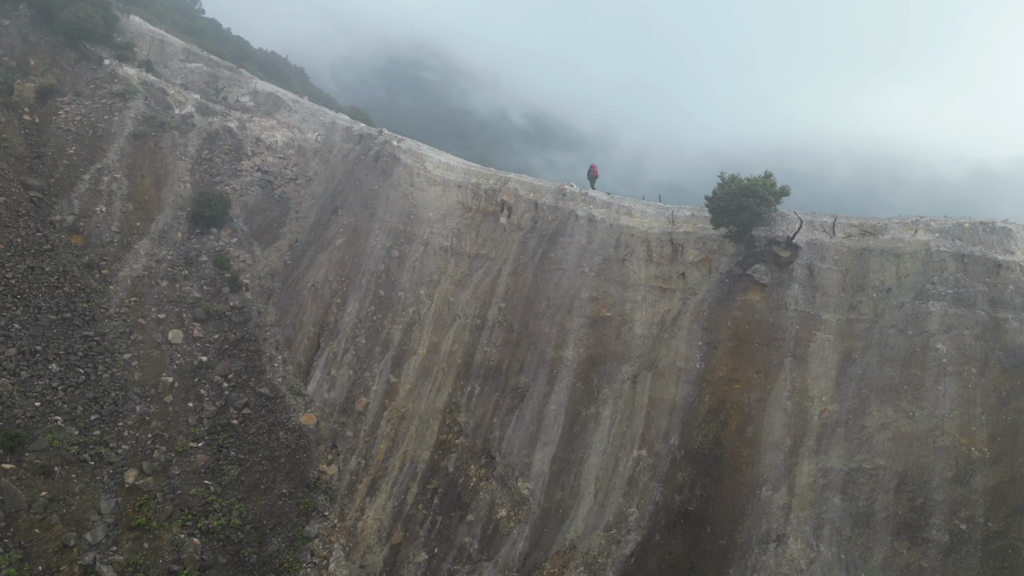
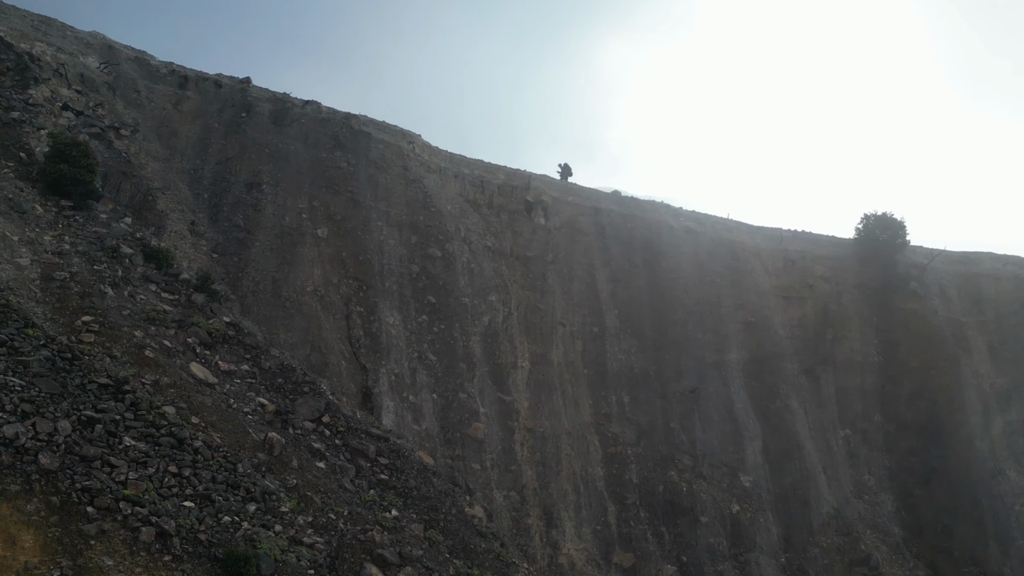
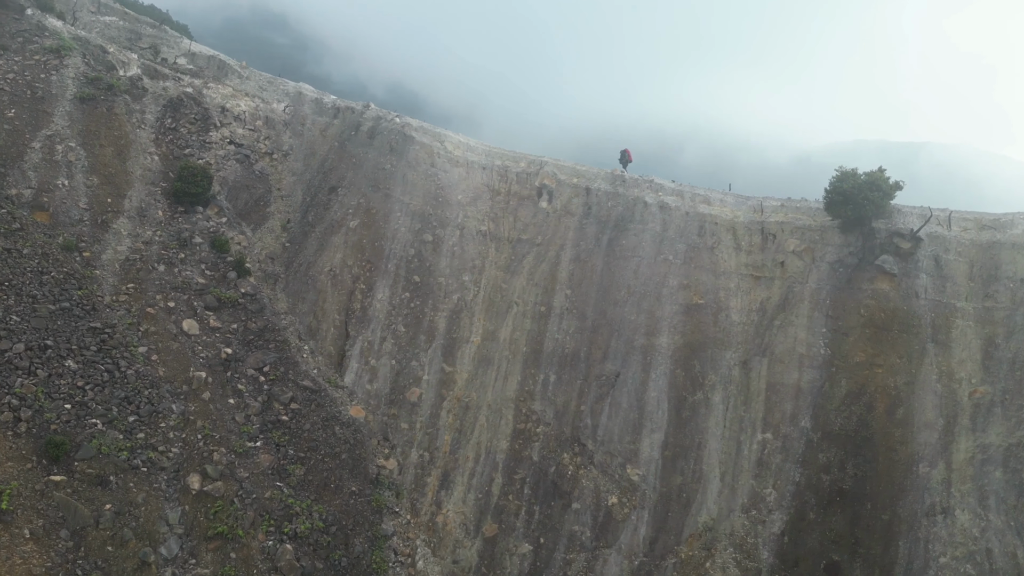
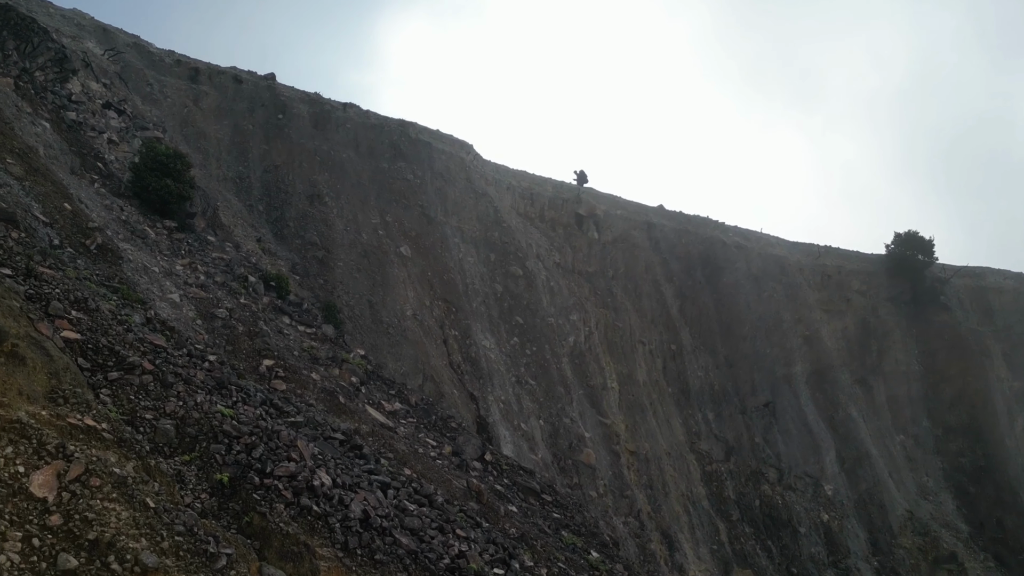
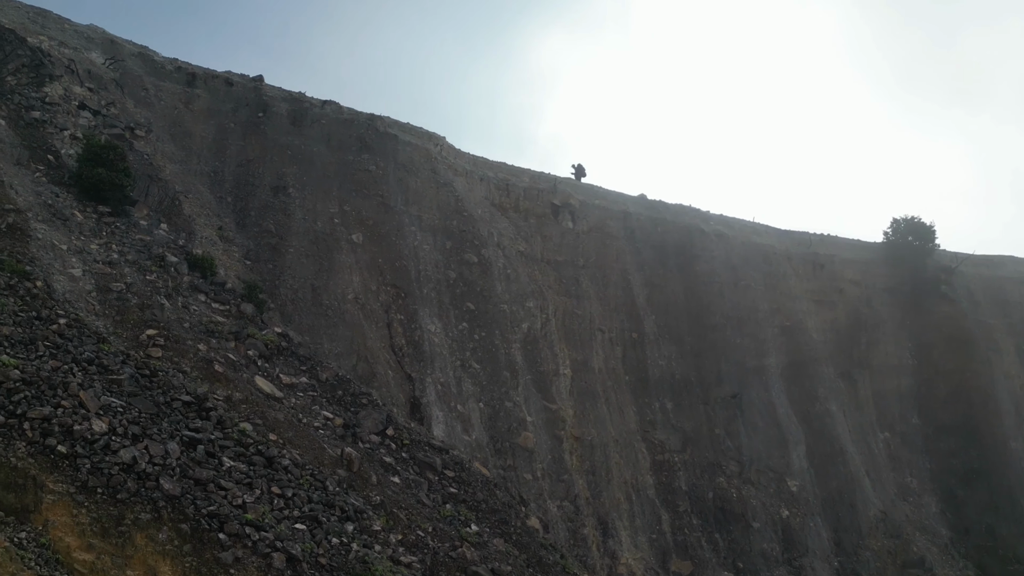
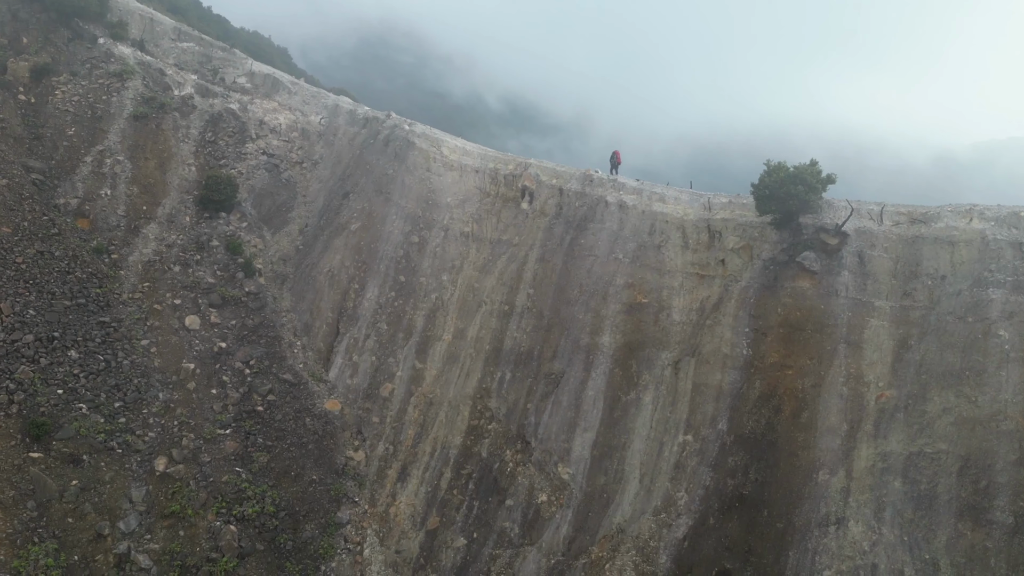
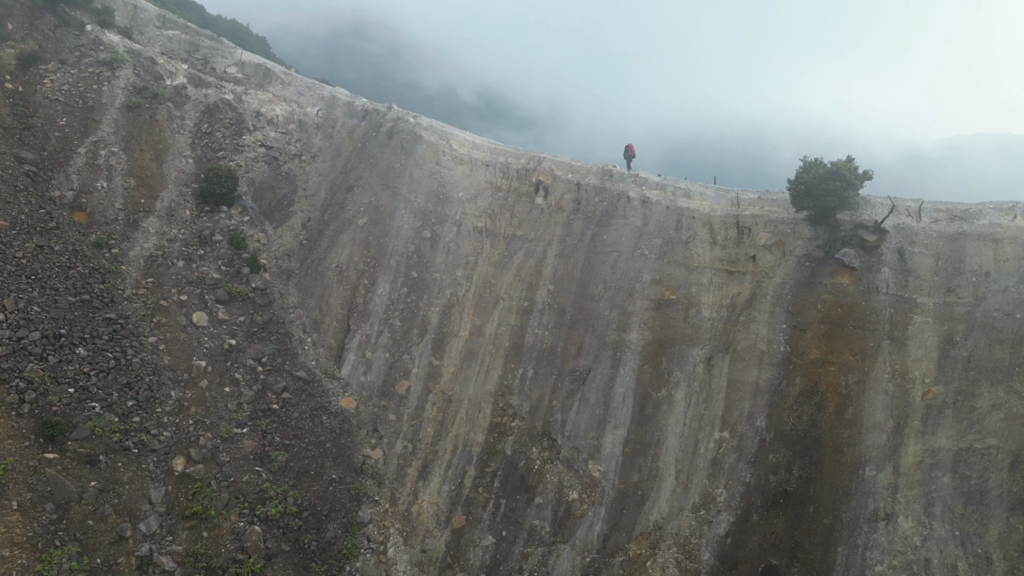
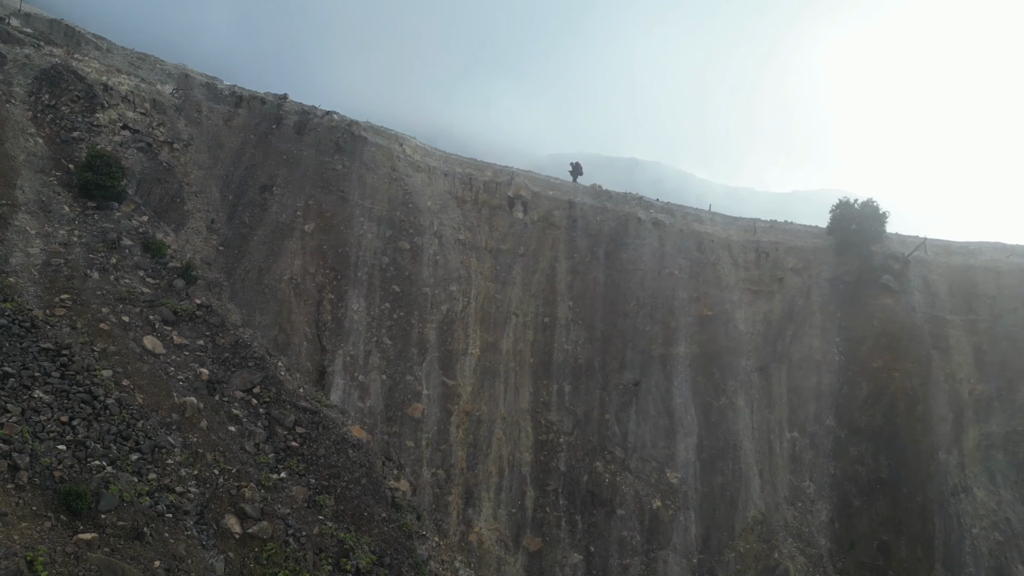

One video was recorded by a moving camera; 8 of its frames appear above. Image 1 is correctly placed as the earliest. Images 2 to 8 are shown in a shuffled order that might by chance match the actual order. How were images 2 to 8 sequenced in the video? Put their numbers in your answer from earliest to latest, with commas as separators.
6, 7, 3, 8, 2, 5, 4
